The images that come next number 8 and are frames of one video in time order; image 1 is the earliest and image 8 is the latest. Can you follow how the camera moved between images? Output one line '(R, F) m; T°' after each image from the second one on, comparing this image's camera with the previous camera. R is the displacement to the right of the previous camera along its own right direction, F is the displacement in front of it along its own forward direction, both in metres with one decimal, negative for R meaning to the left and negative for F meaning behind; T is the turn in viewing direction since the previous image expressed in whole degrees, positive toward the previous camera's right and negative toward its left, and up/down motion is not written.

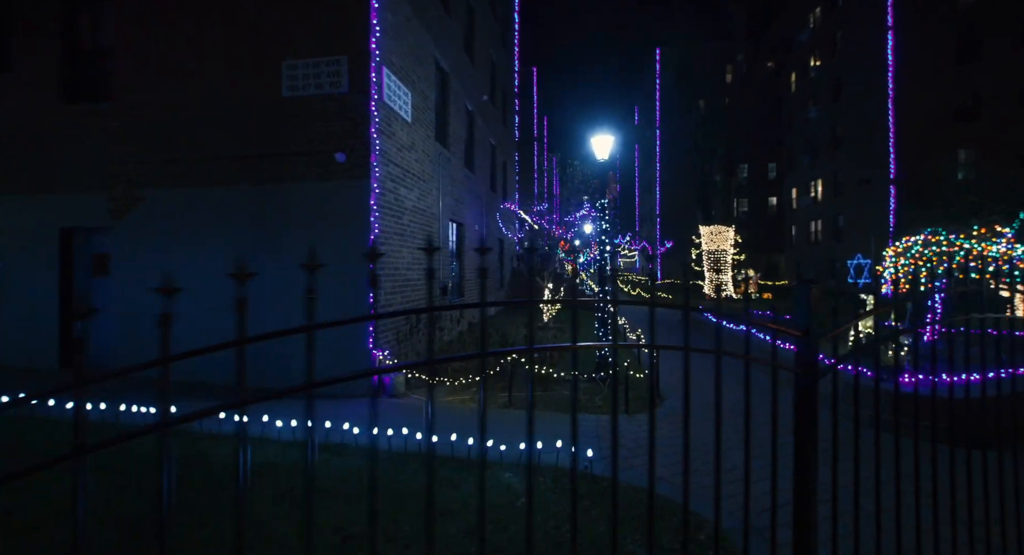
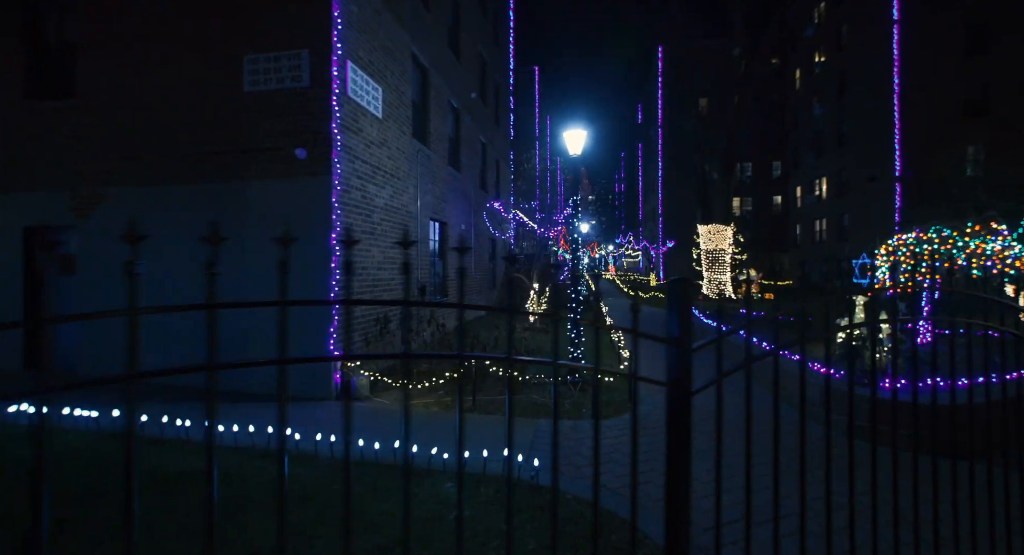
(+0.6, +0.3) m; -1°
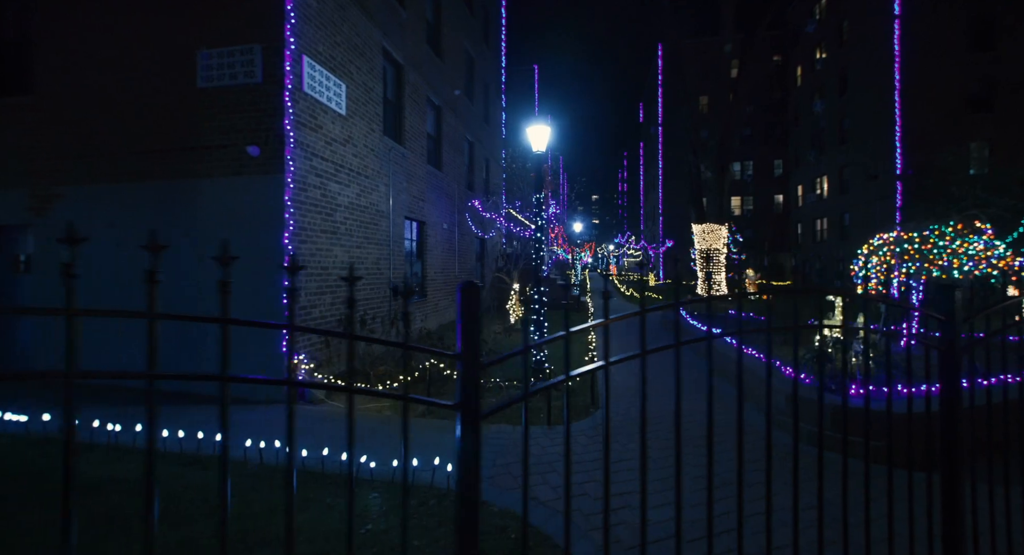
(+0.6, +0.2) m; -1°
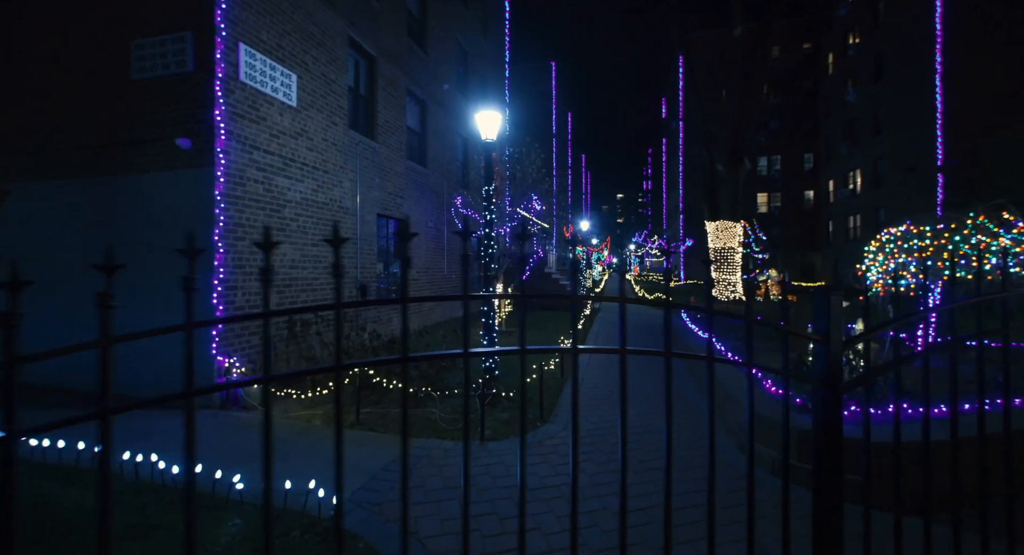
(+1.1, +0.6) m; -4°
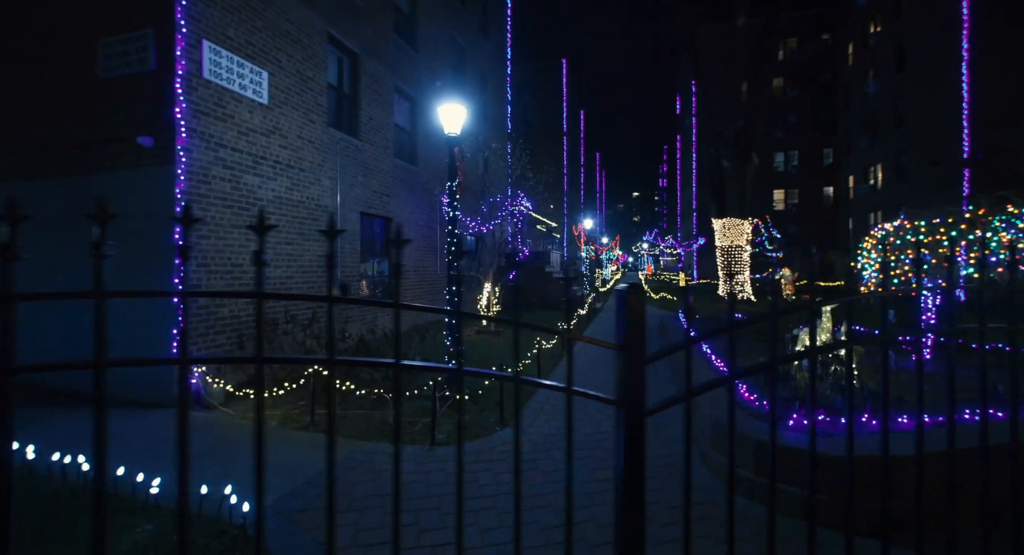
(+0.7, +0.2) m; -2°
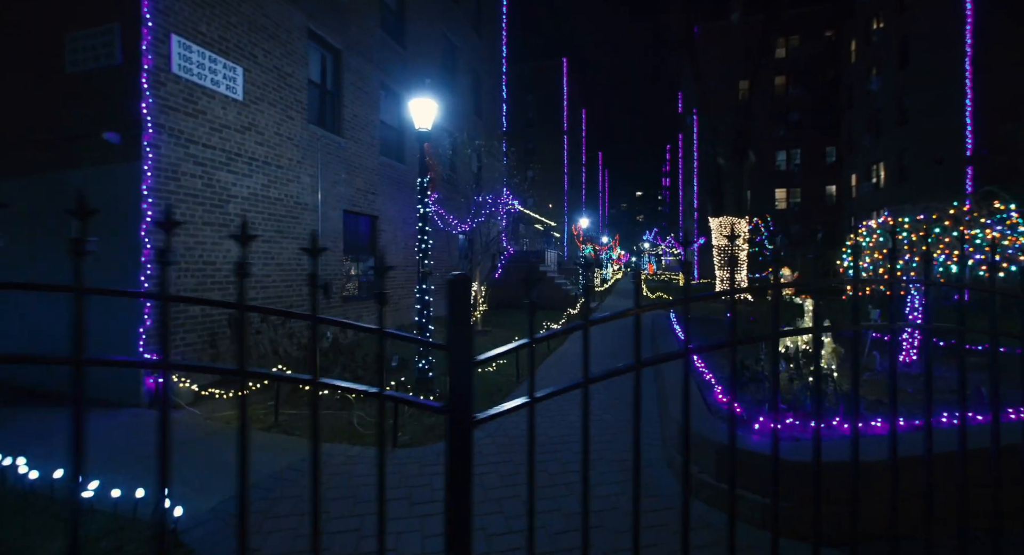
(+0.4, +0.1) m; -1°
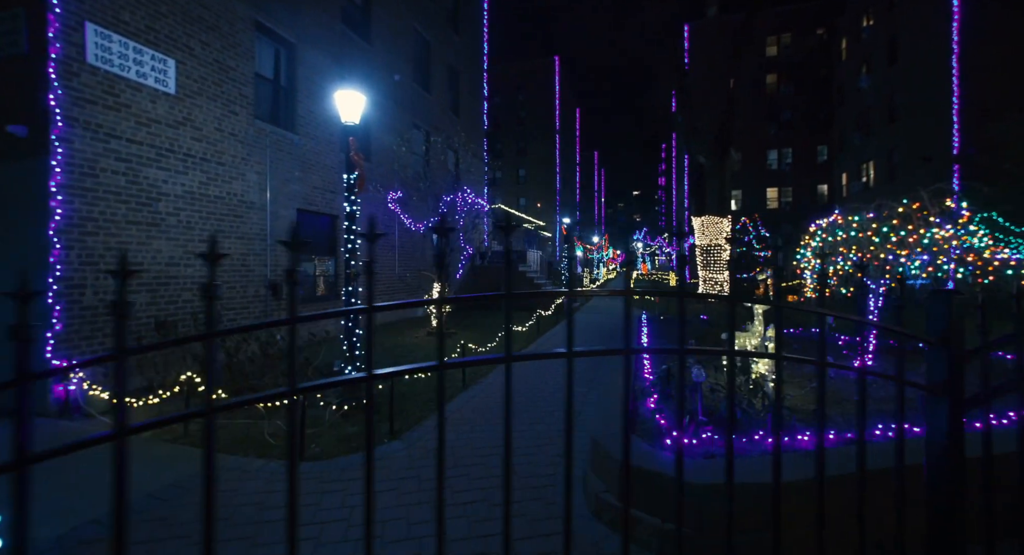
(+0.8, +0.3) m; 0°
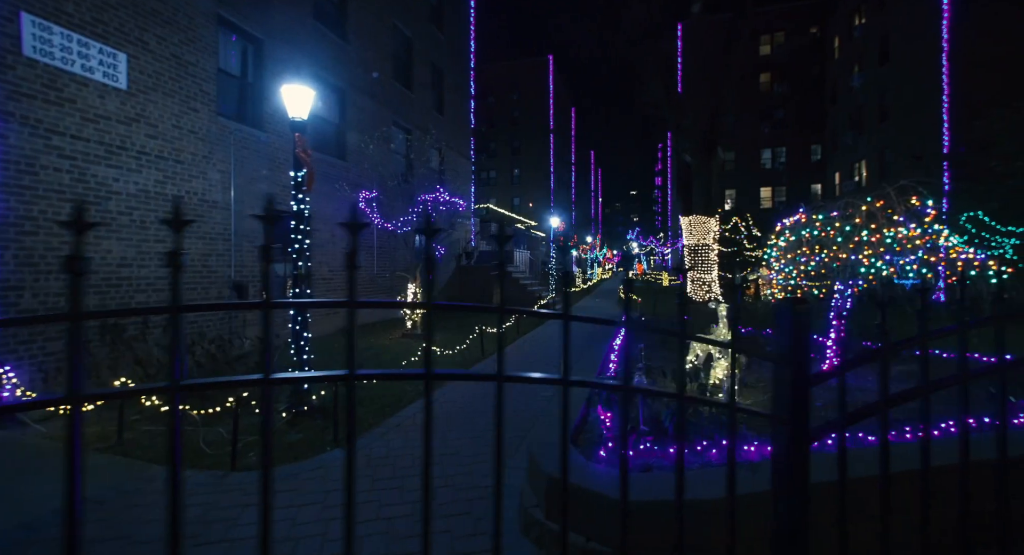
(+0.5, +0.2) m; 0°
